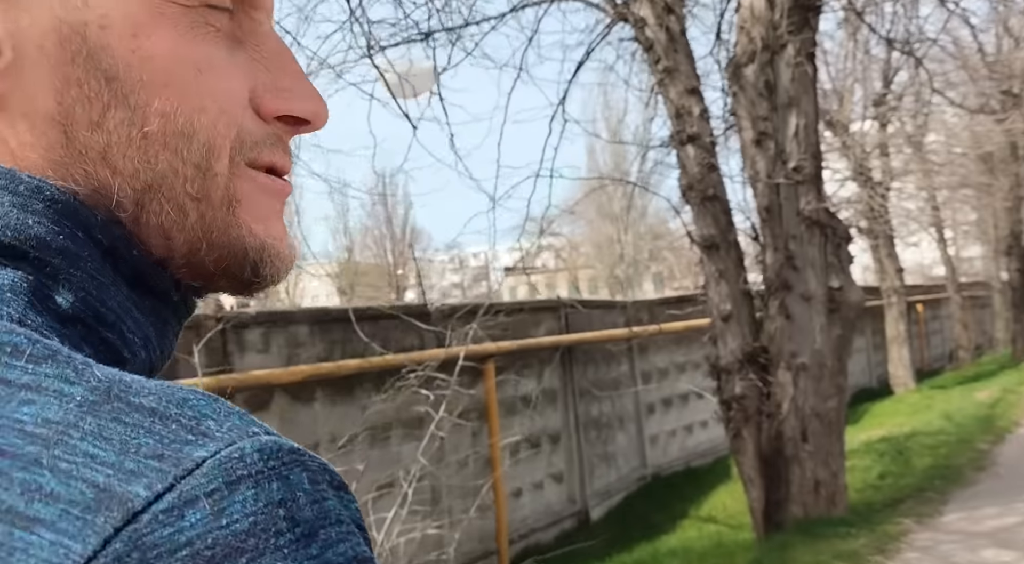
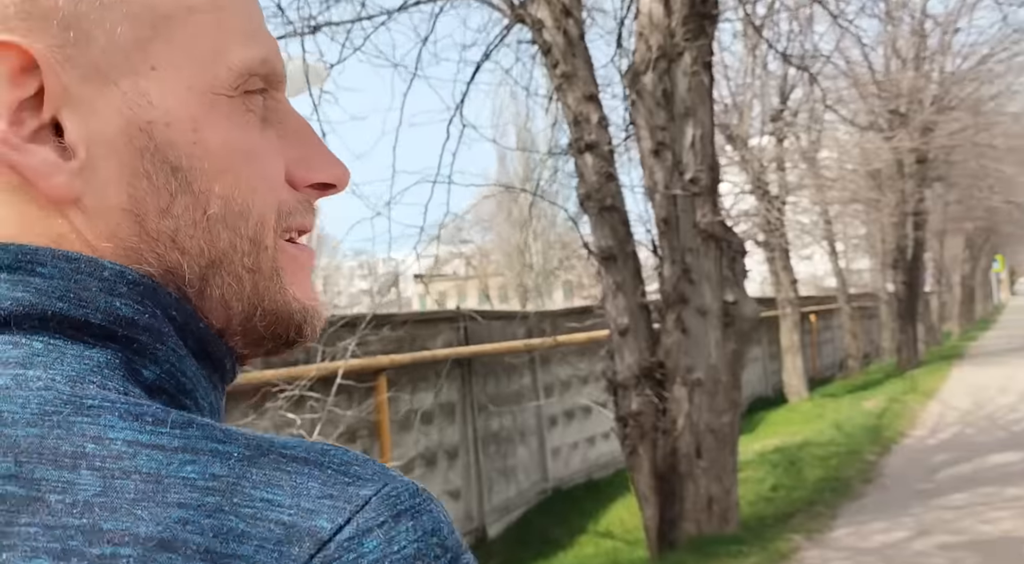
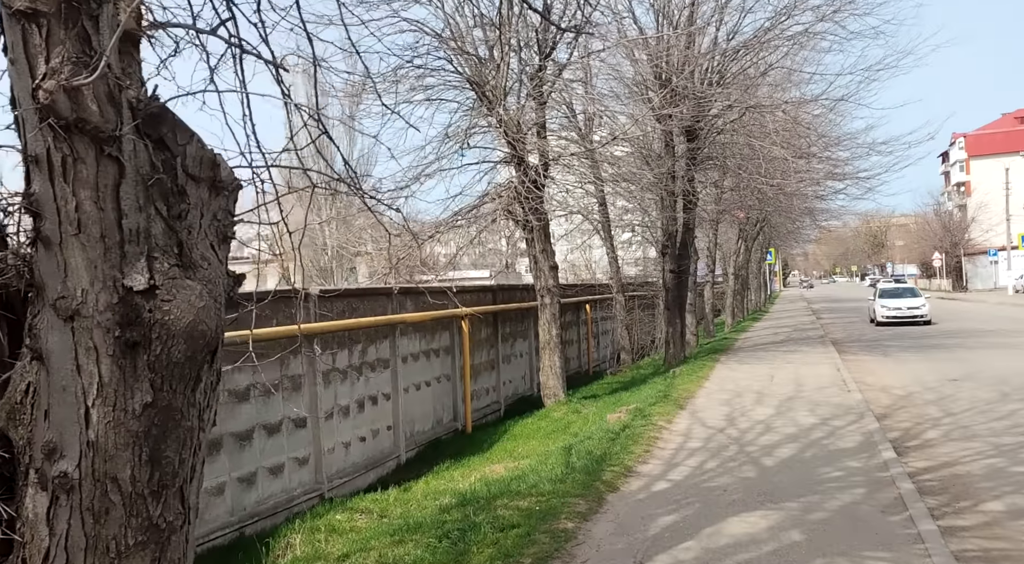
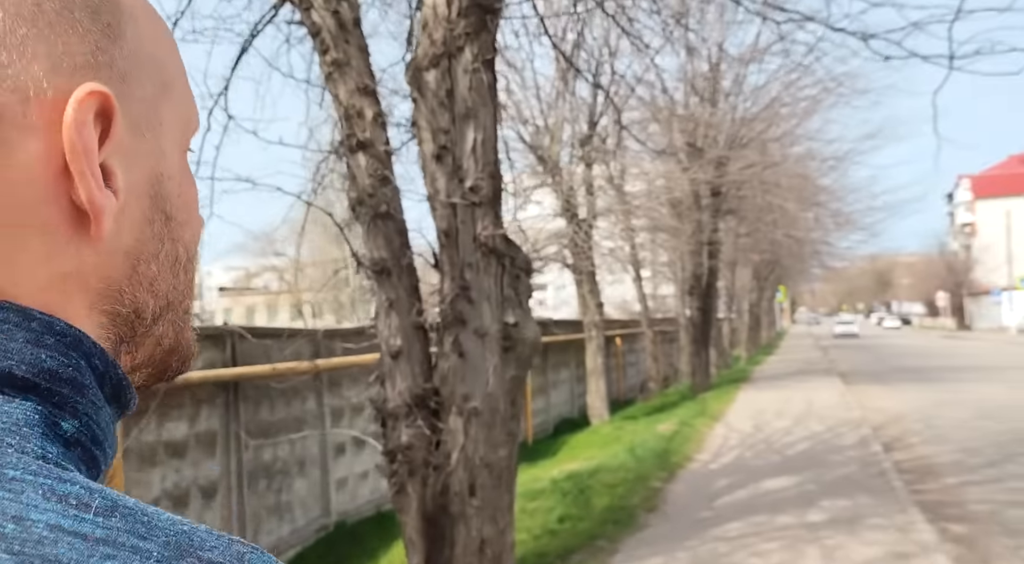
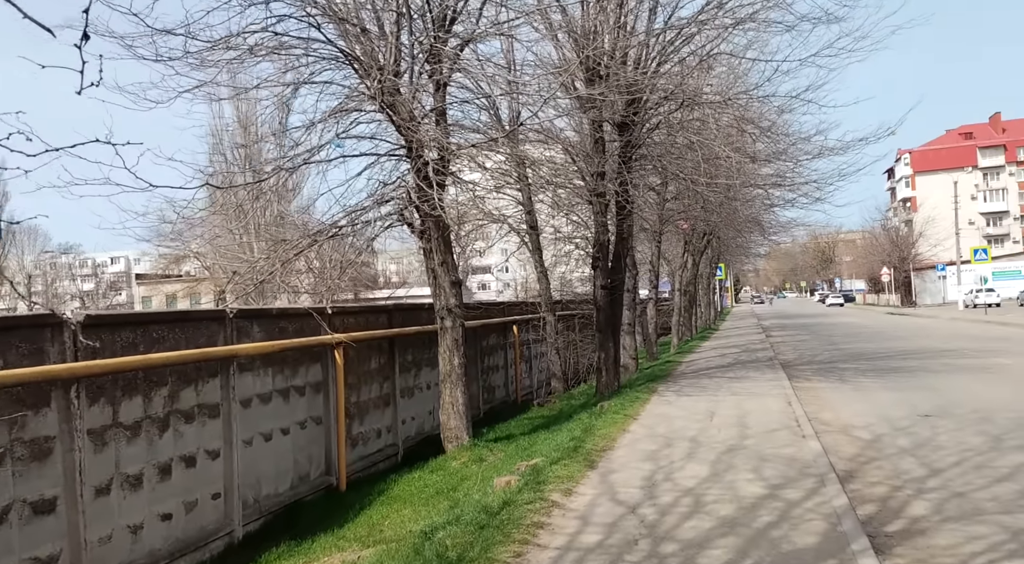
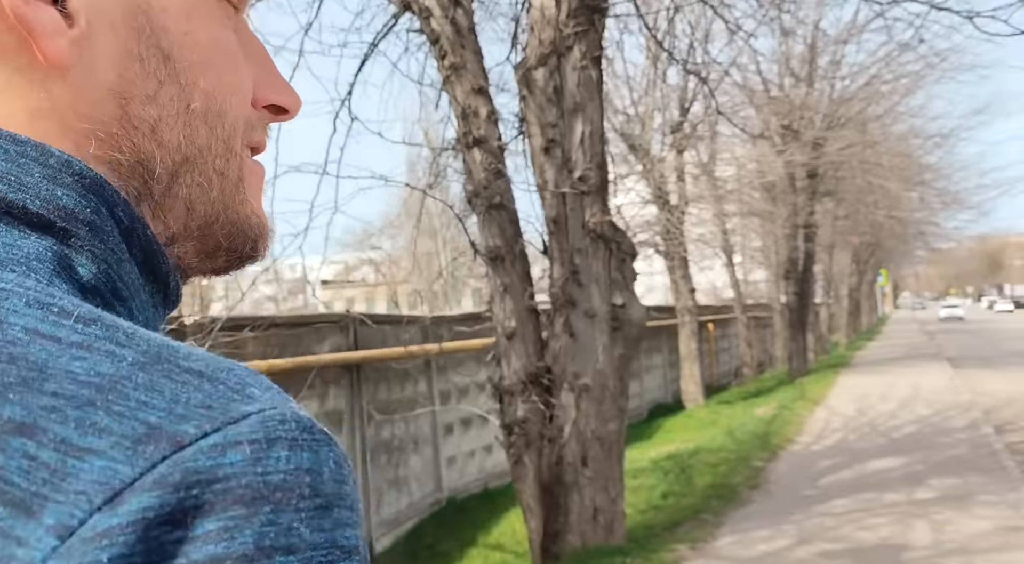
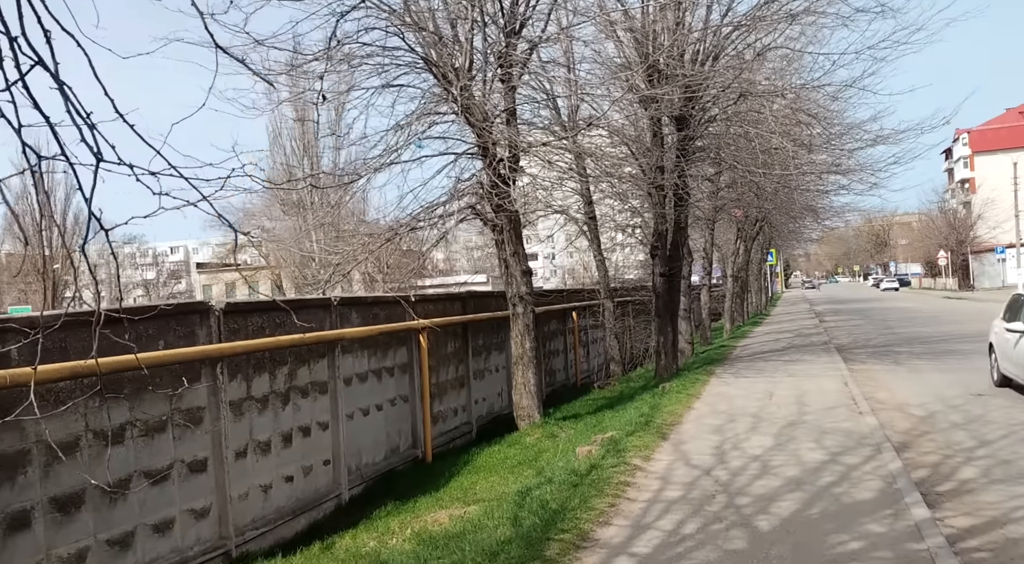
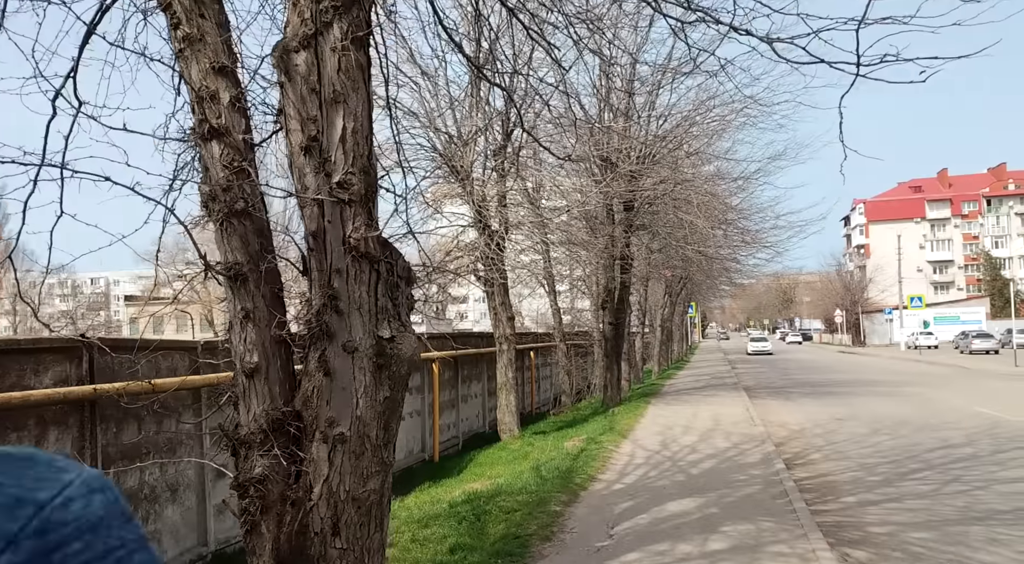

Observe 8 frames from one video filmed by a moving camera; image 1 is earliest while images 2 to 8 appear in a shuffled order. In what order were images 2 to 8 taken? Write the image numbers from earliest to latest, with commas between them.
2, 6, 4, 8, 3, 7, 5
